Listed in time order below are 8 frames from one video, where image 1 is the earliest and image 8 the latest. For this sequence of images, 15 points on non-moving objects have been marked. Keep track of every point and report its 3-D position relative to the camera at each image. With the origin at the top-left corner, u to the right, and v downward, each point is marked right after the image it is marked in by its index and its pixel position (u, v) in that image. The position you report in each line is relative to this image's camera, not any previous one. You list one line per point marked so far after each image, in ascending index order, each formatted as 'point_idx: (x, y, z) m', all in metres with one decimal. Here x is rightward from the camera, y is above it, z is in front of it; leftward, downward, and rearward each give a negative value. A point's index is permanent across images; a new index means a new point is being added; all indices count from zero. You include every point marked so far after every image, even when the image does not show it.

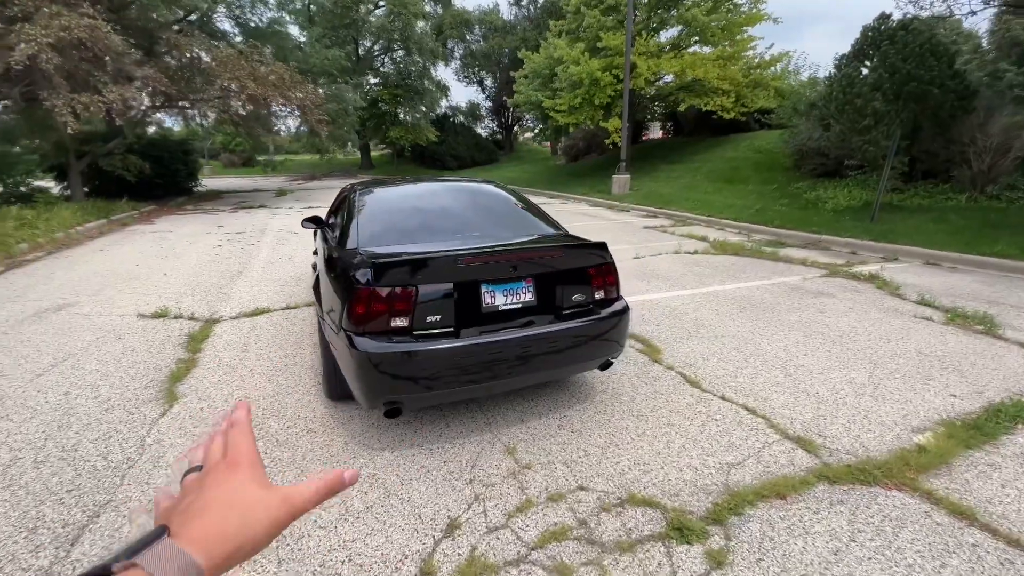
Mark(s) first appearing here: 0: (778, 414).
0: (+1.7, -0.8, +2.8) m
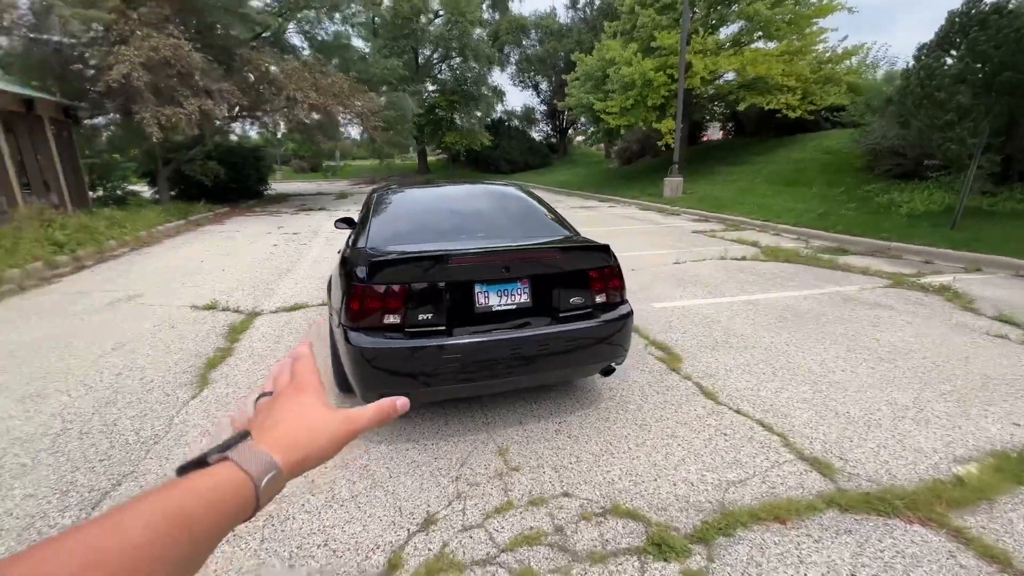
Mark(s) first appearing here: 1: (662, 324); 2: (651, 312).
0: (+1.6, -0.8, +2.6) m
1: (+1.4, -0.4, +4.3) m
2: (+1.5, -0.3, +4.7) m
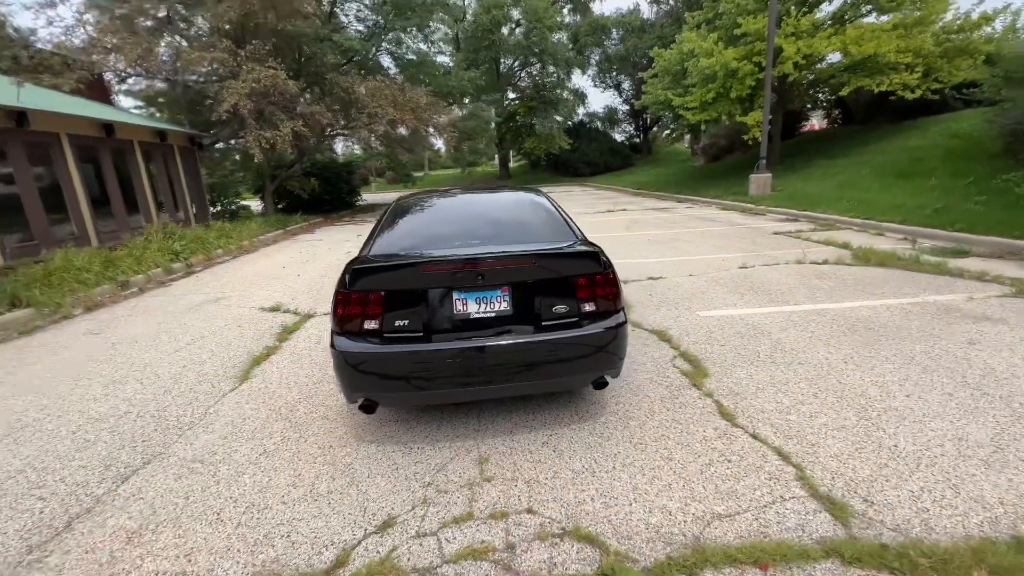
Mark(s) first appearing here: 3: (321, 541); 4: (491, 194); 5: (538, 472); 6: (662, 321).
0: (+1.5, -0.9, +2.3) m
1: (+1.7, -0.4, +4.0) m
2: (+1.8, -0.3, +4.4) m
3: (-0.8, -1.1, +1.9) m
4: (-0.1, +0.9, +4.1) m
5: (+0.1, -0.9, +2.3) m
6: (+1.5, -0.3, +4.4) m
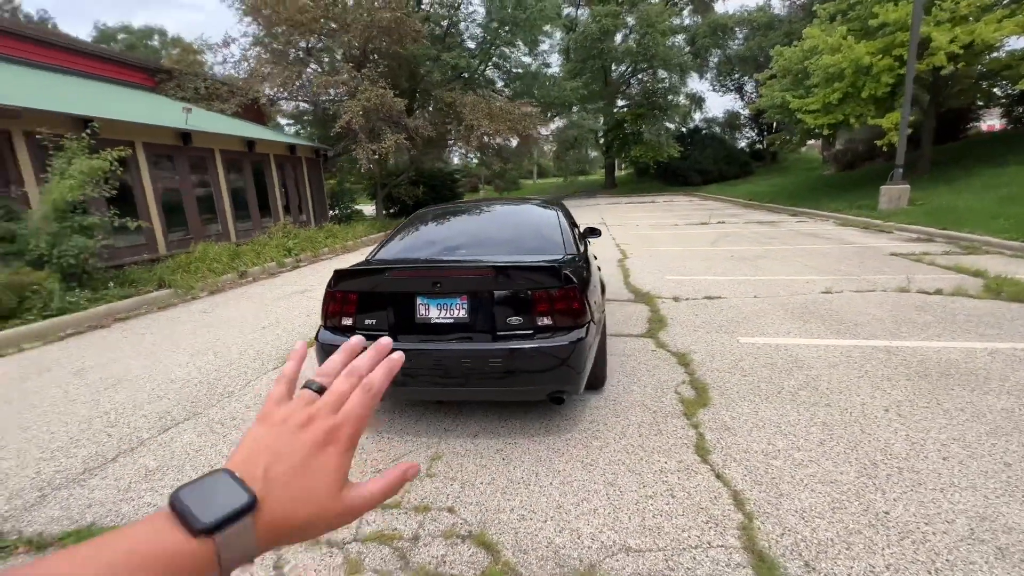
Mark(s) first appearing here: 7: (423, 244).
0: (+1.2, -1.0, +2.0) m
1: (+1.7, -0.6, +3.7) m
2: (+1.9, -0.5, +4.0) m
3: (-1.2, -1.1, +2.2) m
4: (+0.1, +0.8, +4.2) m
5: (-0.2, -1.0, +2.4) m
6: (+1.6, -0.5, +4.1) m
7: (-0.4, +0.5, +3.8) m
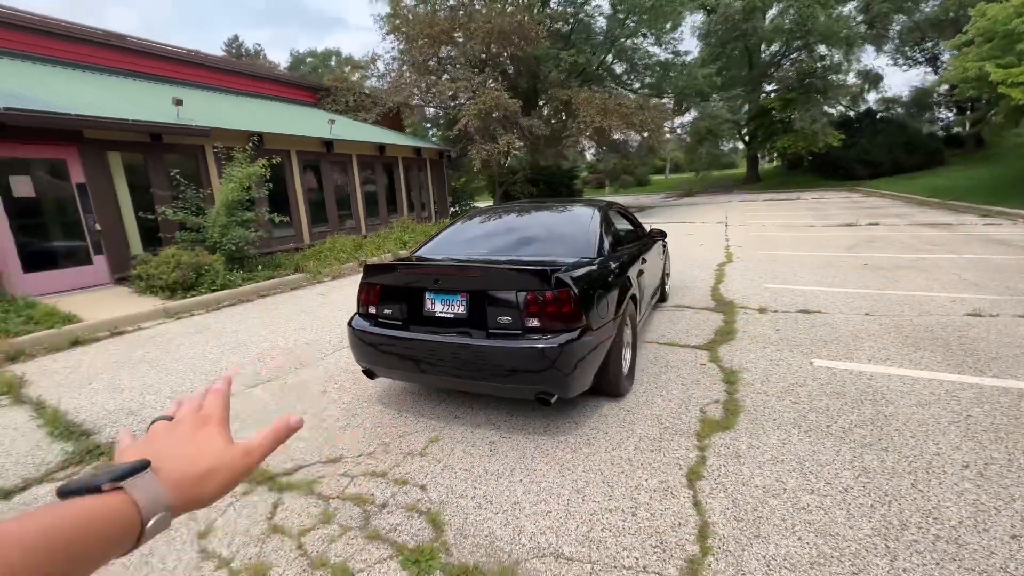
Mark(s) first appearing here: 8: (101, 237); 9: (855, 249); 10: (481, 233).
0: (+0.9, -1.1, +1.8) m
1: (+1.9, -0.7, +3.3) m
2: (+2.2, -0.6, +3.5) m
3: (-1.3, -1.0, +2.7) m
4: (+0.6, +0.8, +4.2) m
5: (-0.3, -1.0, +2.6) m
6: (+2.0, -0.6, +3.7) m
7: (0.0, +0.6, +3.9) m
8: (-6.5, +0.8, +7.1) m
9: (+6.6, +0.8, +8.6) m
10: (-0.2, +0.6, +4.0) m
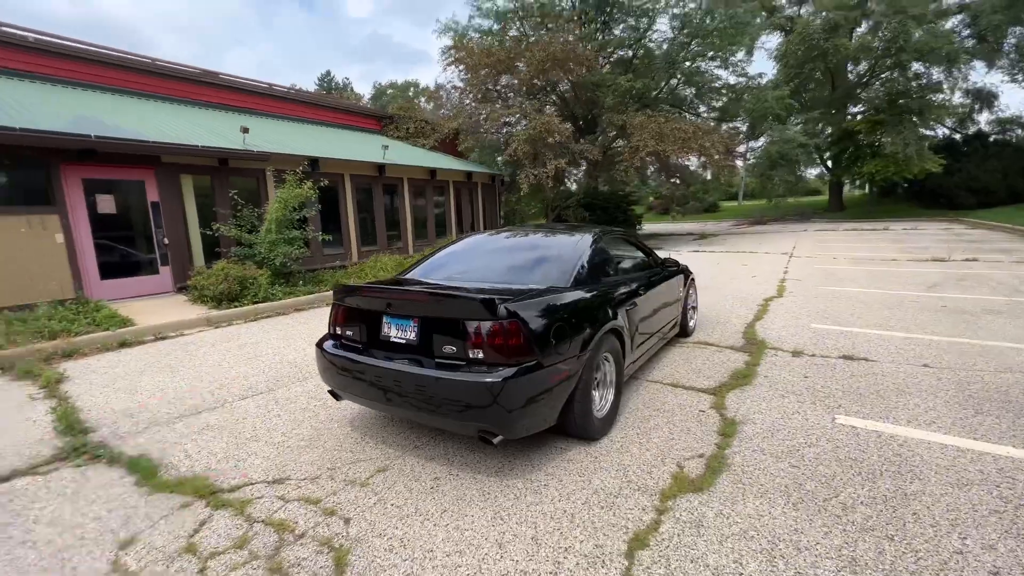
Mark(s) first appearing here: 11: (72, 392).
0: (+0.4, -1.2, +1.5) m
1: (+1.7, -1.0, +2.8) m
2: (+2.0, -0.9, +3.1) m
3: (-1.6, -1.1, +2.7) m
4: (+0.6, +0.5, +4.0) m
5: (-0.6, -1.1, +2.4) m
6: (+1.8, -0.9, +3.3) m
7: (-0.1, +0.3, +3.8) m
8: (-6.0, +0.7, +7.9) m
9: (+7.1, 0.0, +7.5) m
10: (-0.3, +0.3, +3.9) m
11: (-4.0, -0.9, +4.1) m
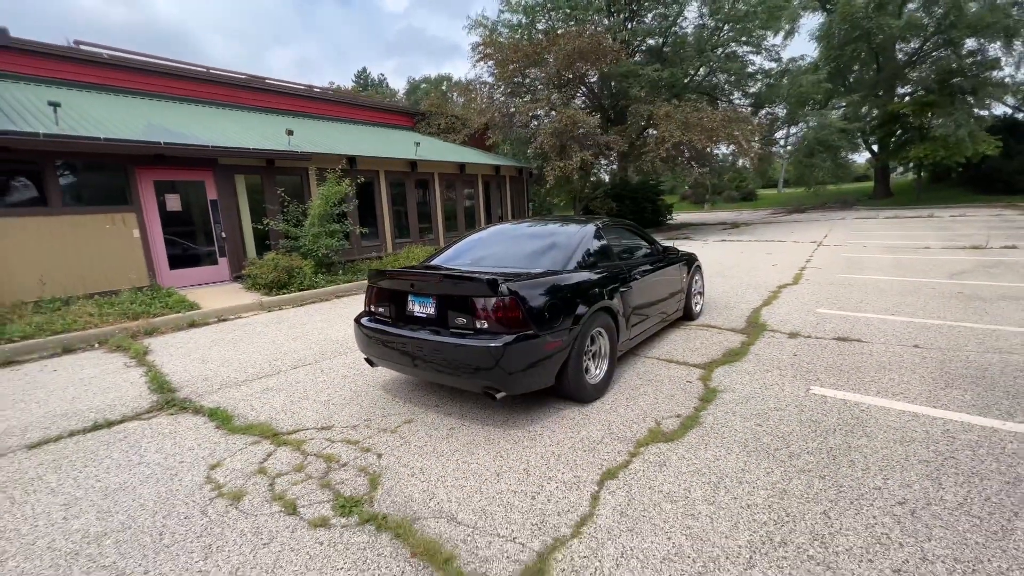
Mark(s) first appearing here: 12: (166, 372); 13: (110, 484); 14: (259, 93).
0: (+0.4, -1.1, +2.0) m
1: (+1.7, -0.9, +3.2) m
2: (+2.0, -0.8, +3.4) m
3: (-1.6, -1.0, +3.4) m
4: (+0.7, +0.6, +4.5) m
5: (-0.6, -1.0, +3.0) m
6: (+1.8, -0.8, +3.6) m
7: (0.0, +0.5, +4.3) m
8: (-5.6, +0.9, +8.8) m
9: (+7.5, +0.2, +7.5) m
10: (-0.2, +0.5, +4.4) m
11: (-3.9, -0.8, +4.9) m
12: (-3.5, -0.9, +4.5) m
13: (-2.4, -1.1, +2.6) m
14: (-6.8, +5.2, +12.0) m
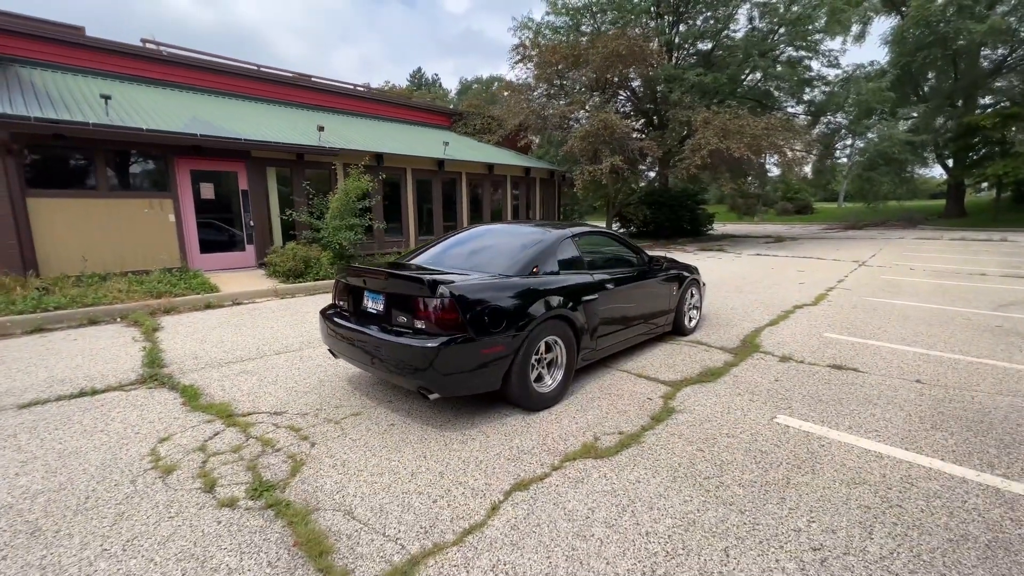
0: (-0.2, -1.2, +2.0) m
1: (+1.3, -1.0, +3.0) m
2: (+1.6, -1.0, +3.2) m
3: (-2.0, -0.9, +3.5) m
4: (+0.5, +0.6, +4.4) m
5: (-1.1, -1.0, +3.1) m
6: (+1.5, -0.9, +3.5) m
7: (-0.2, +0.4, +4.3) m
8: (-5.3, +1.2, +9.3) m
9: (+7.5, -0.3, +6.7) m
10: (-0.4, +0.5, +4.4) m
11: (-4.1, -0.6, +5.3) m
12: (-3.7, -0.7, +4.8) m
13: (-2.8, -1.0, +2.9) m
14: (-5.9, +5.5, +12.6) m
